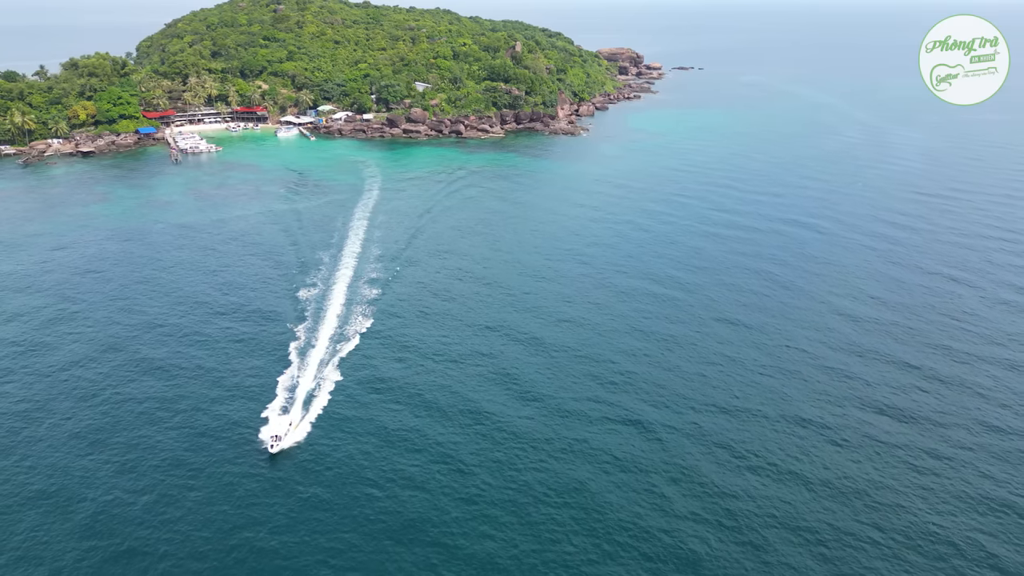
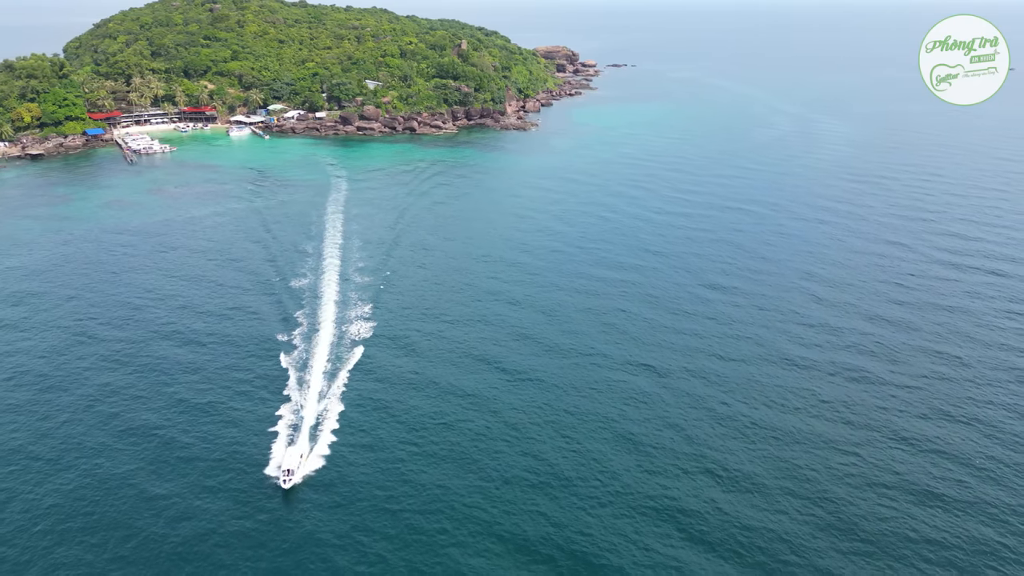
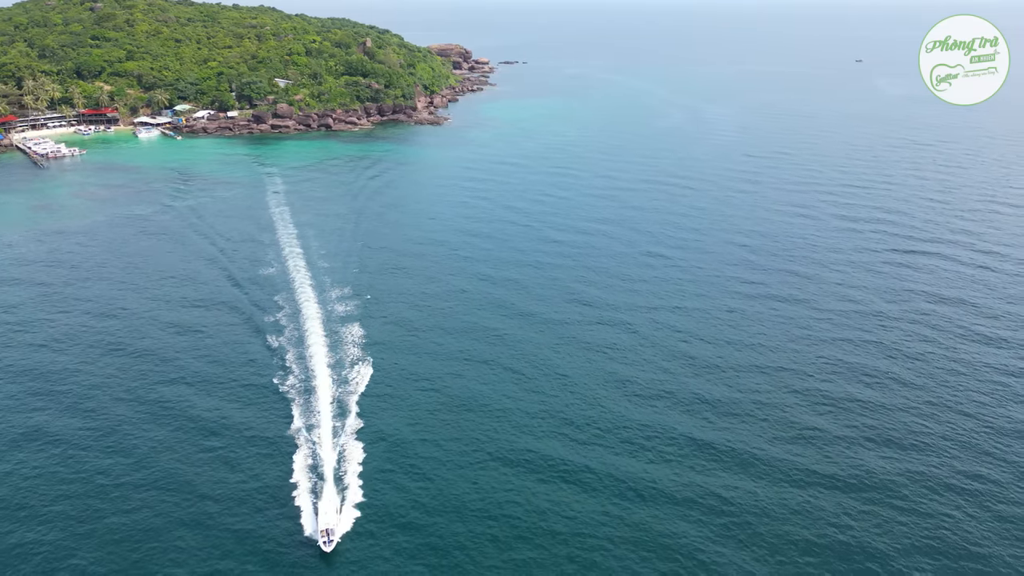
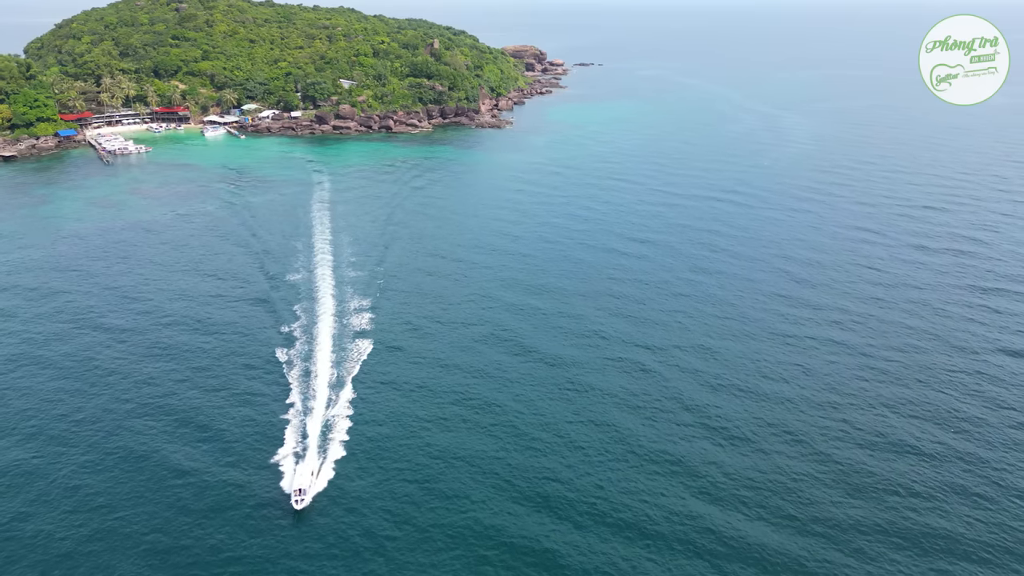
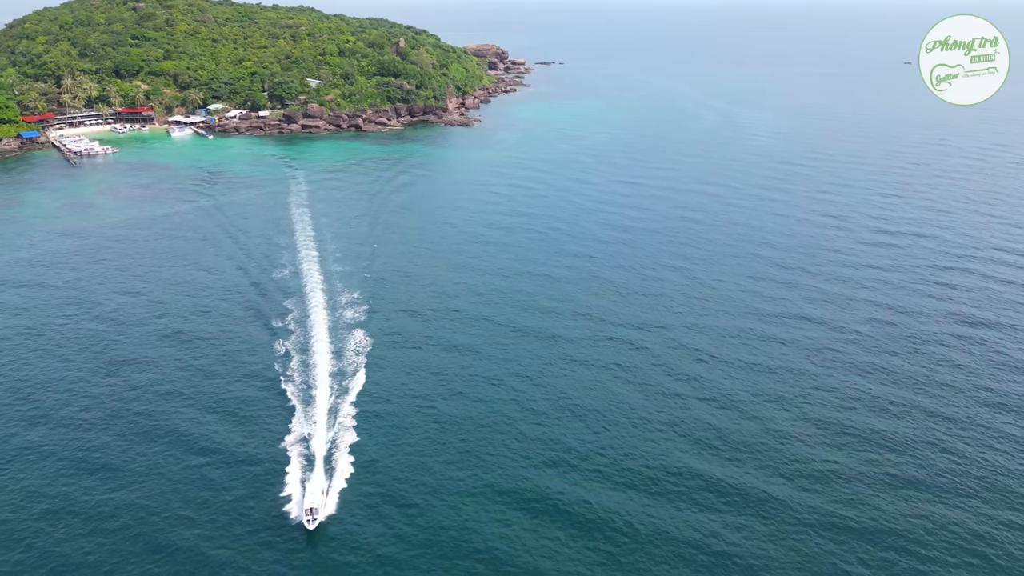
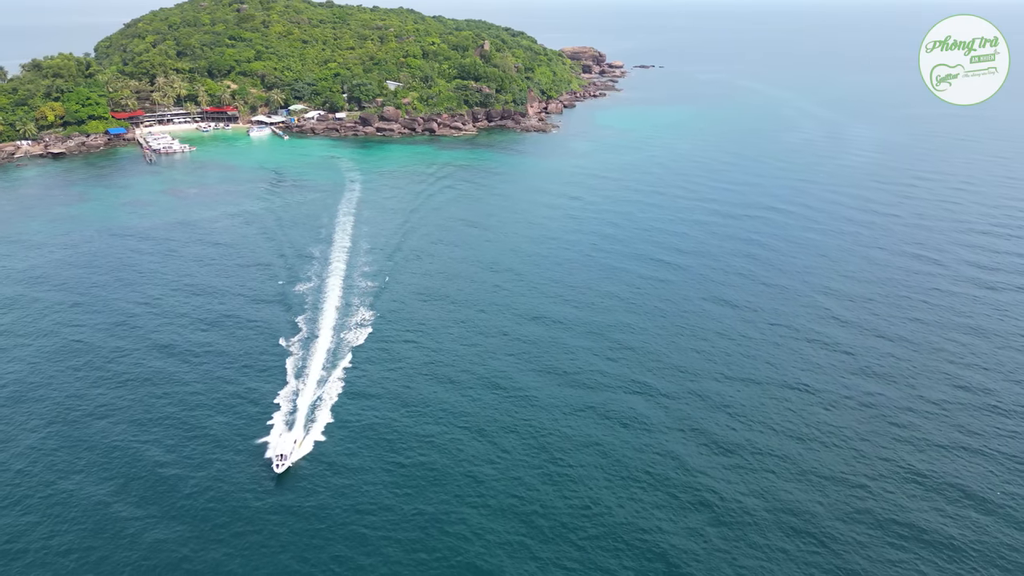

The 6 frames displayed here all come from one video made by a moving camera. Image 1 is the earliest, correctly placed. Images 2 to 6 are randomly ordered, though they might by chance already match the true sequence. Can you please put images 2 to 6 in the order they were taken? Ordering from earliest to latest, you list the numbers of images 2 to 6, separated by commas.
6, 2, 4, 5, 3
